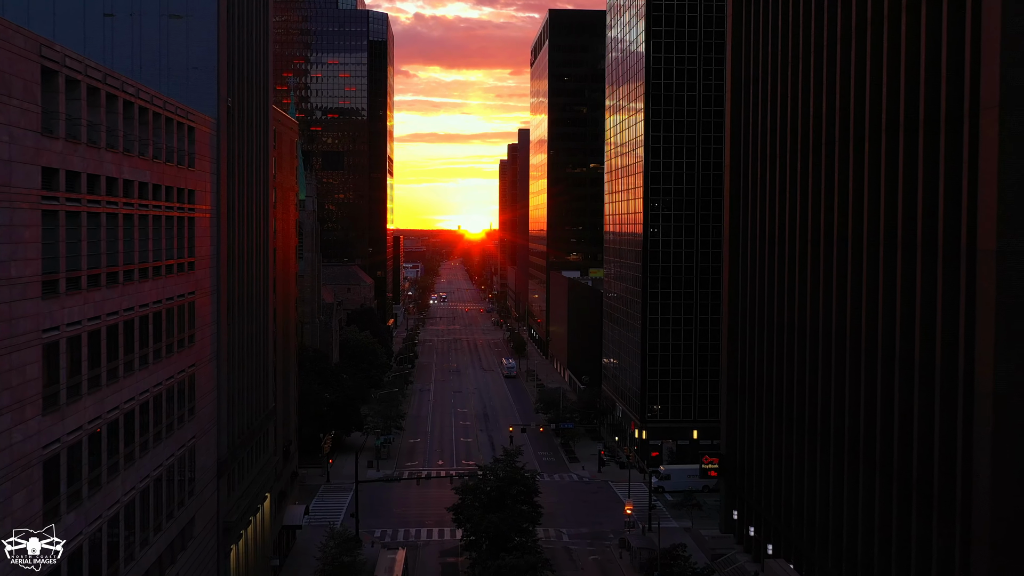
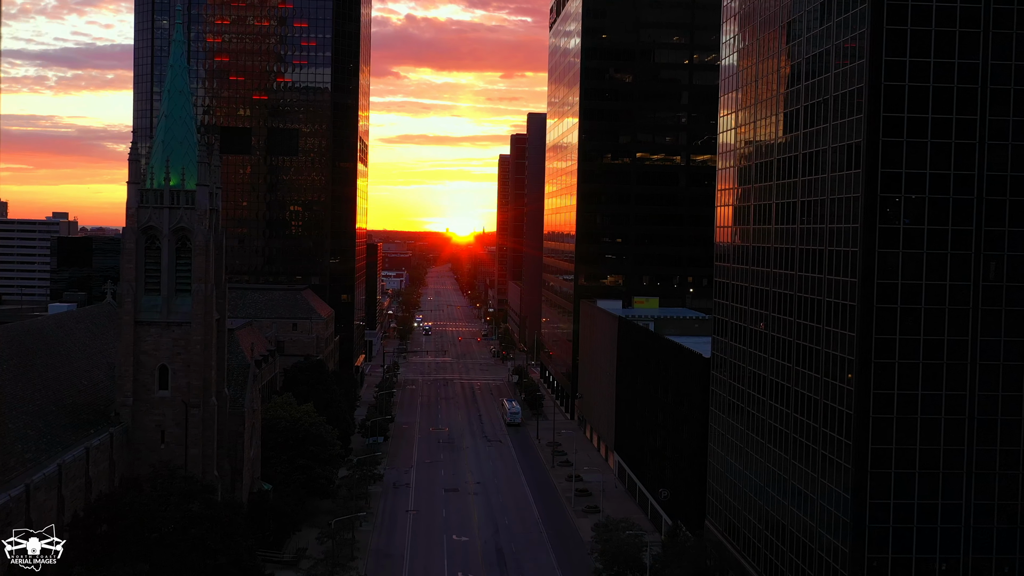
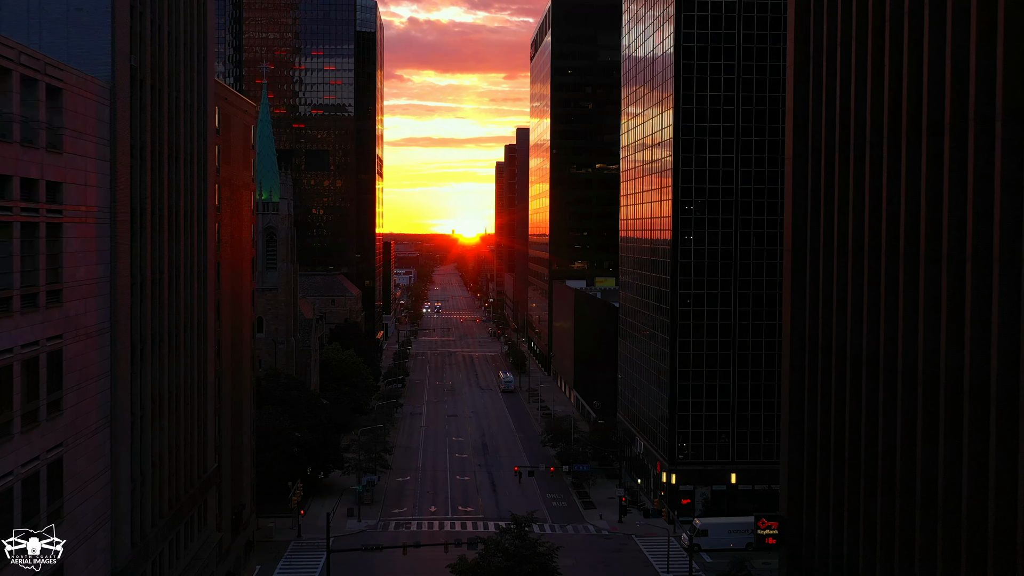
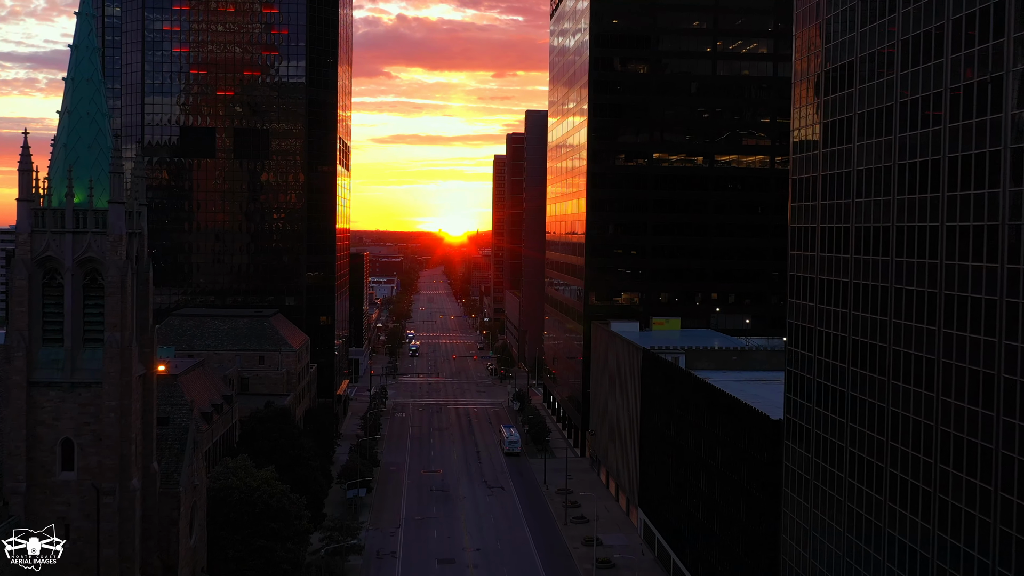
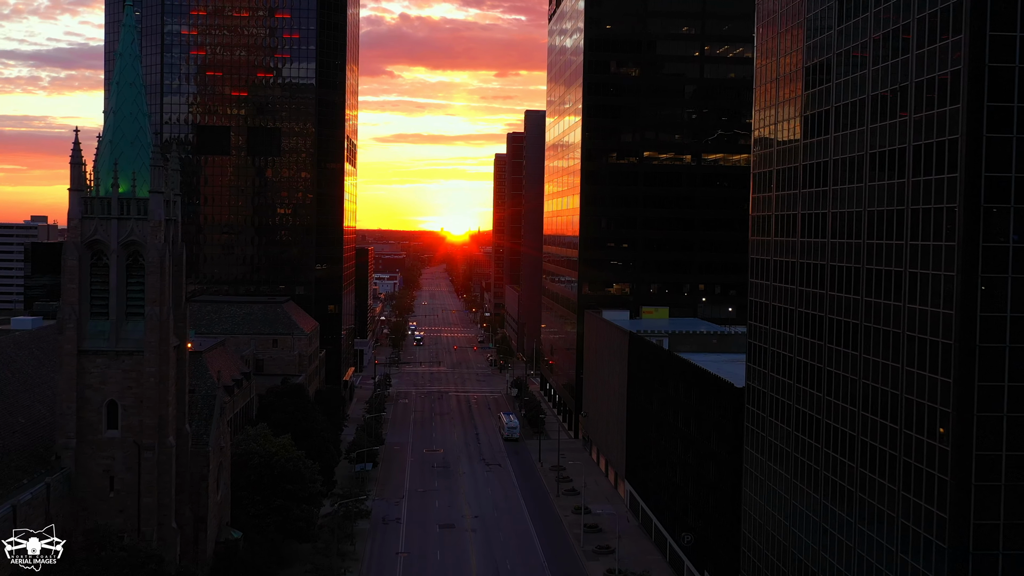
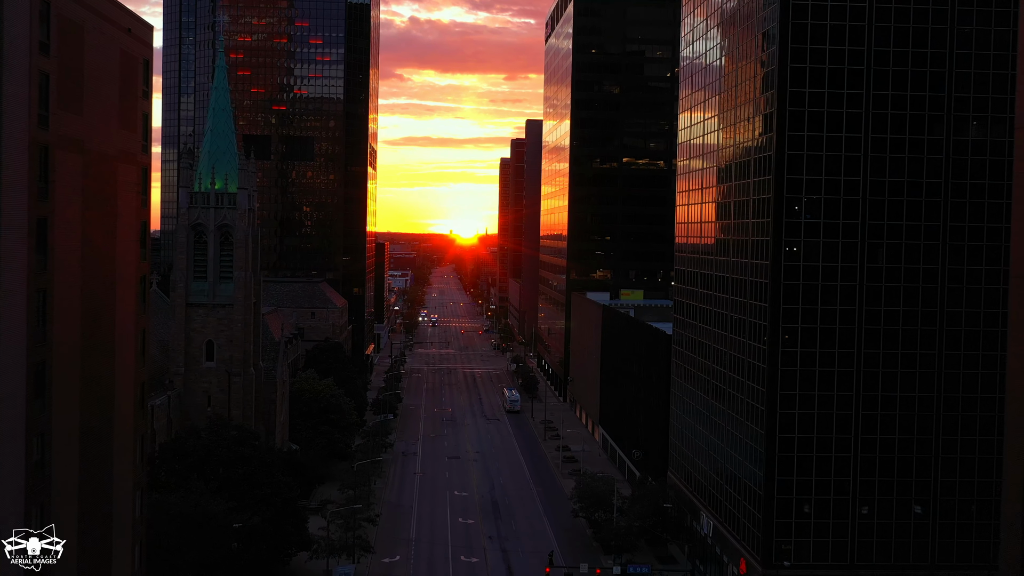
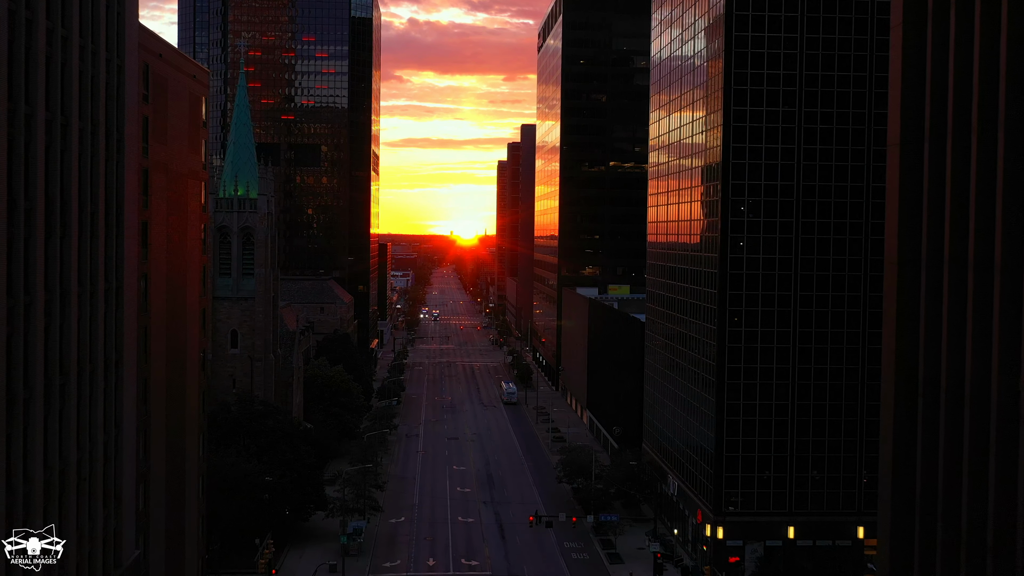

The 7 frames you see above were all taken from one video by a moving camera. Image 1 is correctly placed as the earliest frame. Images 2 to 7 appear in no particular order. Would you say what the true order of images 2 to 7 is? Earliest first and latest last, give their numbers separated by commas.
3, 7, 6, 2, 5, 4
